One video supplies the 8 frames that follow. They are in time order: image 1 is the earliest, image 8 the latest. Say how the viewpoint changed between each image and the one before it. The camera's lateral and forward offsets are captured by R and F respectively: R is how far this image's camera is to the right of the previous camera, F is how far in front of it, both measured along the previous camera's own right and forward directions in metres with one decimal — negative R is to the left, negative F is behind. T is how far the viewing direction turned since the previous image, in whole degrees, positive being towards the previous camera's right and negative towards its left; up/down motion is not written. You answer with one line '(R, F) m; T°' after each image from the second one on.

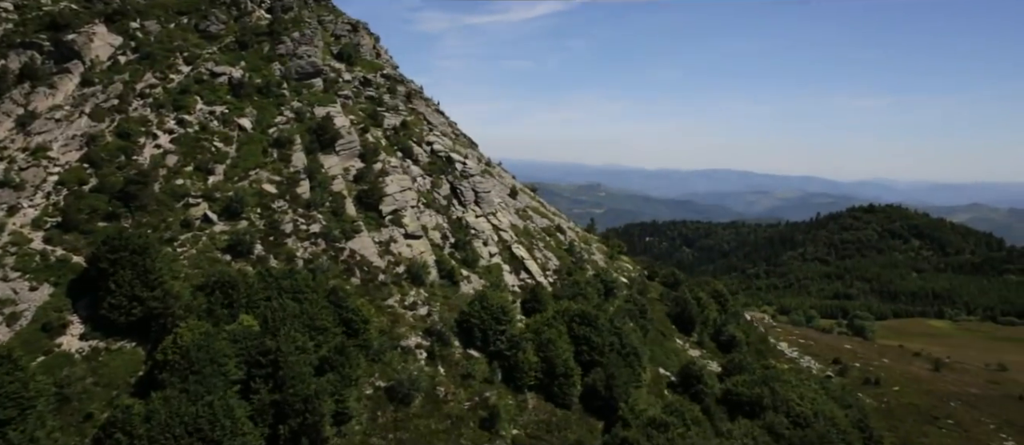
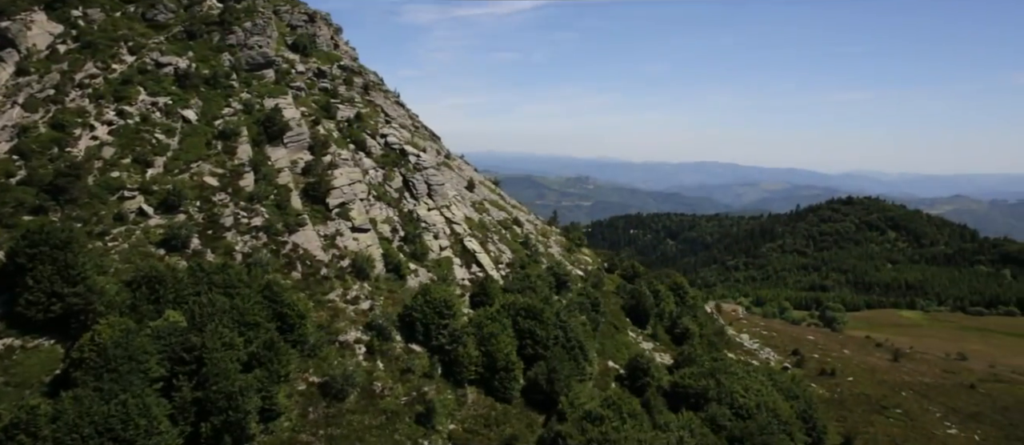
(+1.6, +0.1) m; +2°
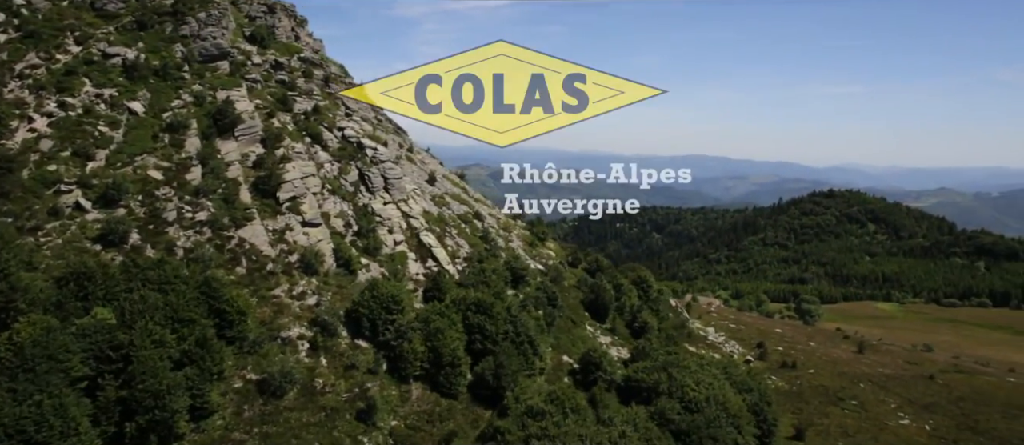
(+1.5, +0.2) m; +1°
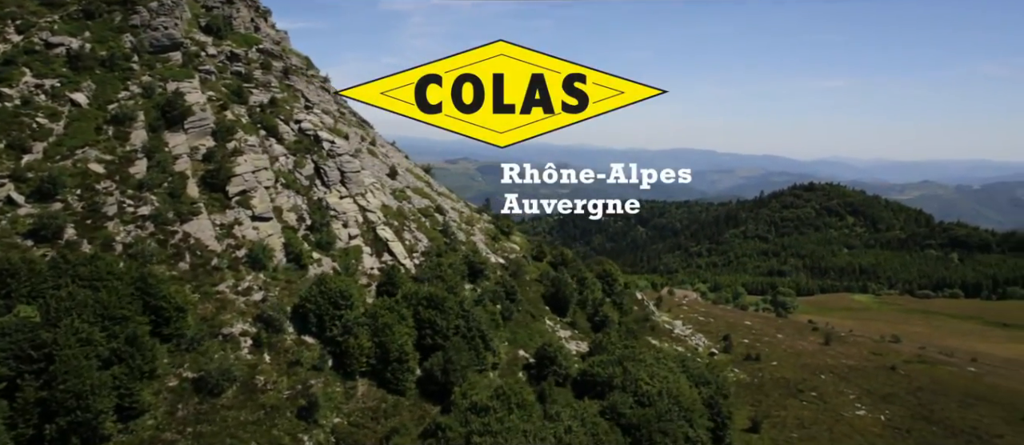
(+1.4, +0.3) m; +2°
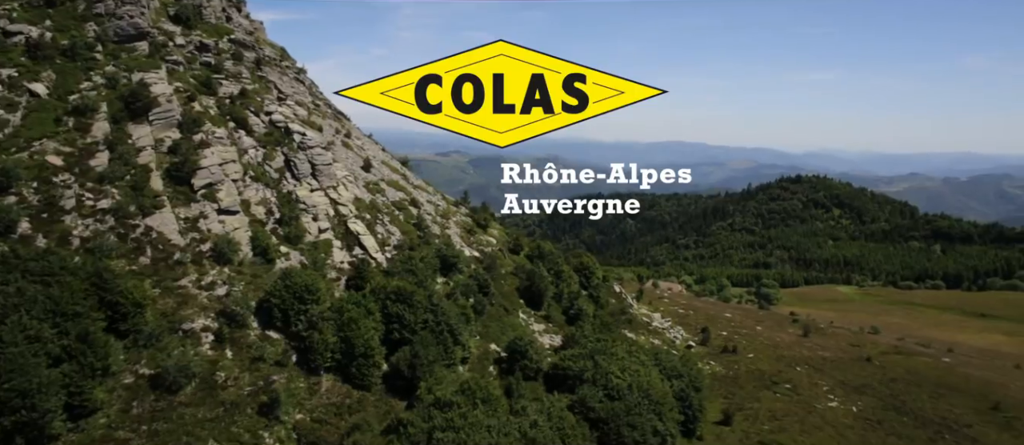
(+0.8, +0.2) m; +1°
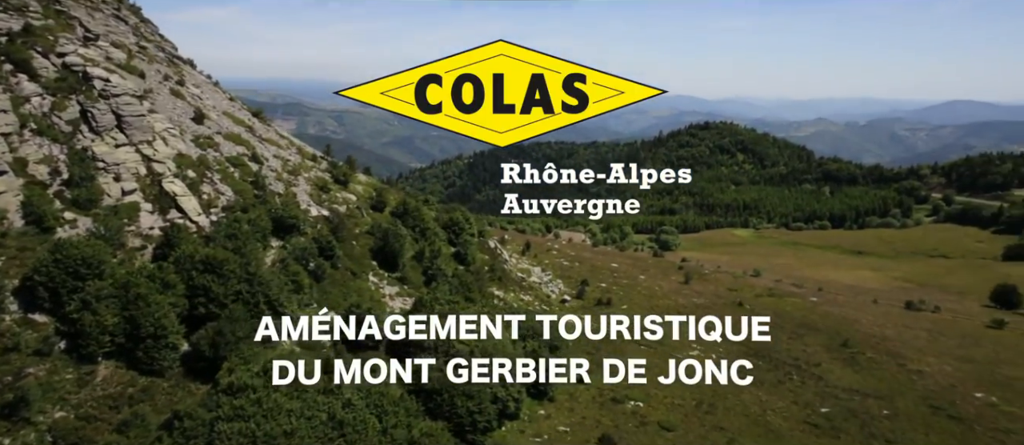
(+3.6, +2.1) m; +8°
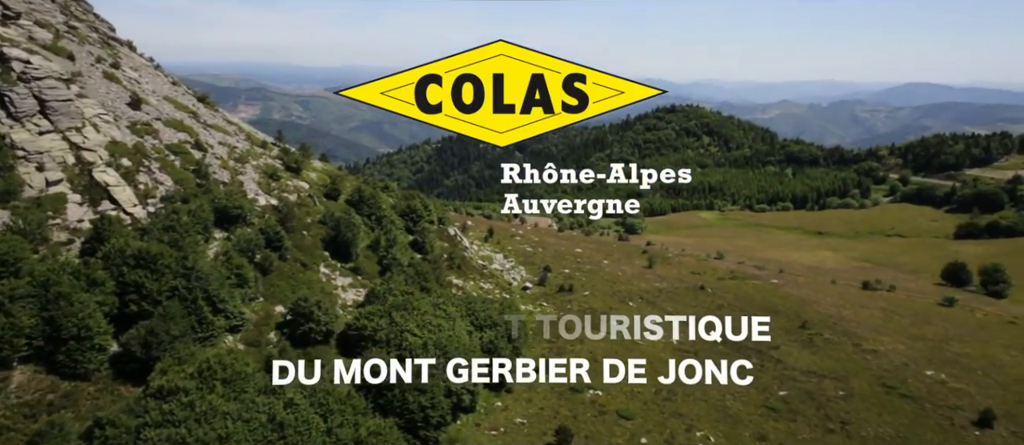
(+0.7, +0.8) m; +3°
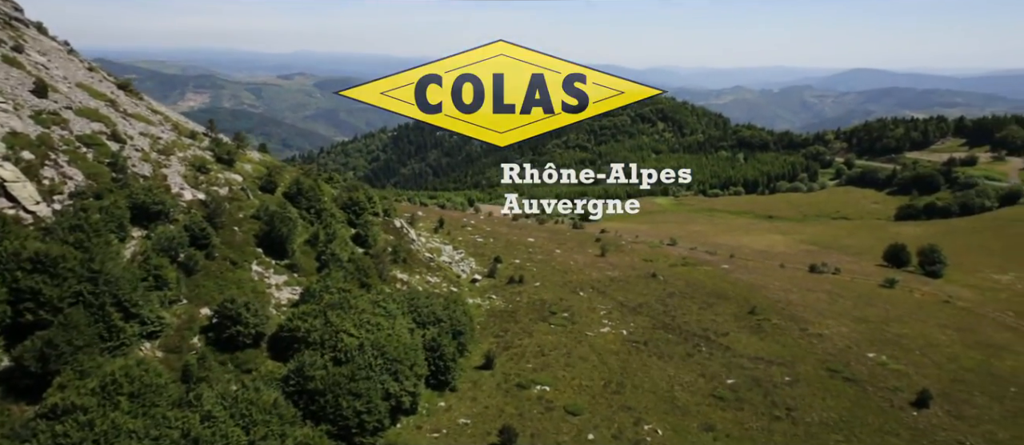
(+0.8, +1.1) m; +4°
